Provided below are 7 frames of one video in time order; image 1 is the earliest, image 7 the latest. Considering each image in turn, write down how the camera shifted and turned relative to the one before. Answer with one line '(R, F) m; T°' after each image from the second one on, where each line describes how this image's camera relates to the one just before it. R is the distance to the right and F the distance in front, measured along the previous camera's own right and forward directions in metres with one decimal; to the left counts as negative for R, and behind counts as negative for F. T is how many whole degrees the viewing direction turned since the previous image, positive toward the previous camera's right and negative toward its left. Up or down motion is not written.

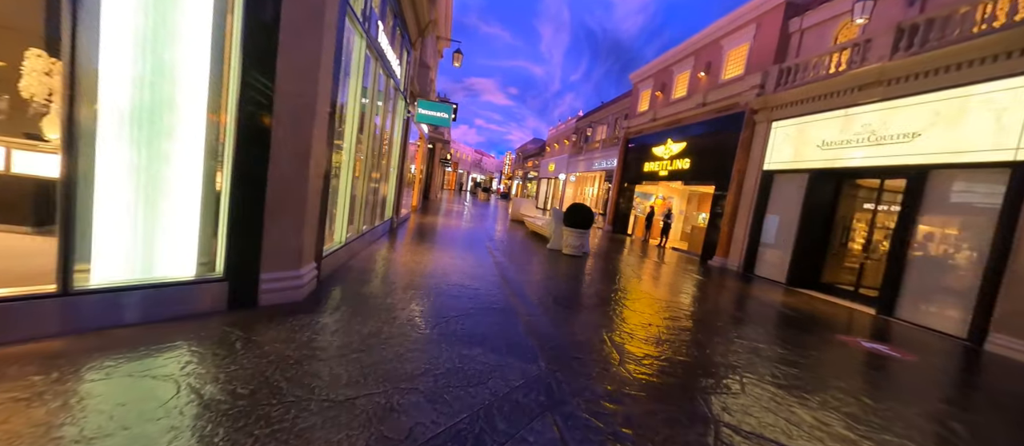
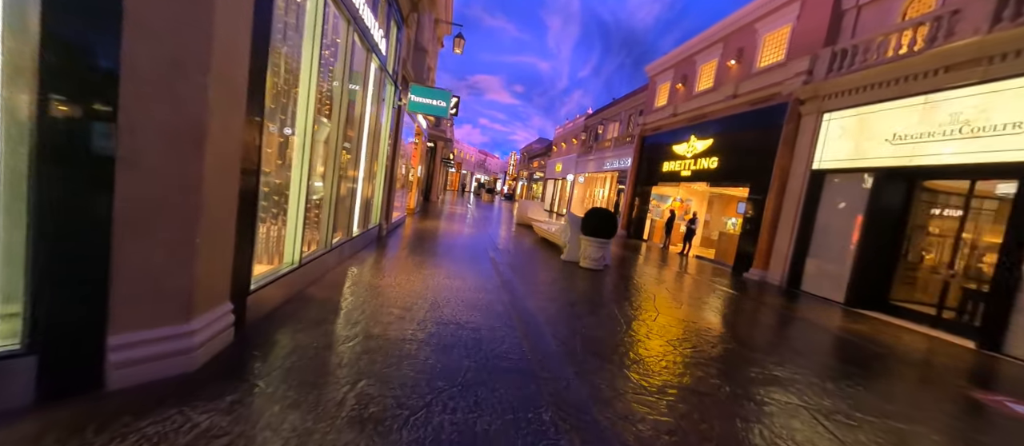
(-0.1, +1.2) m; -1°
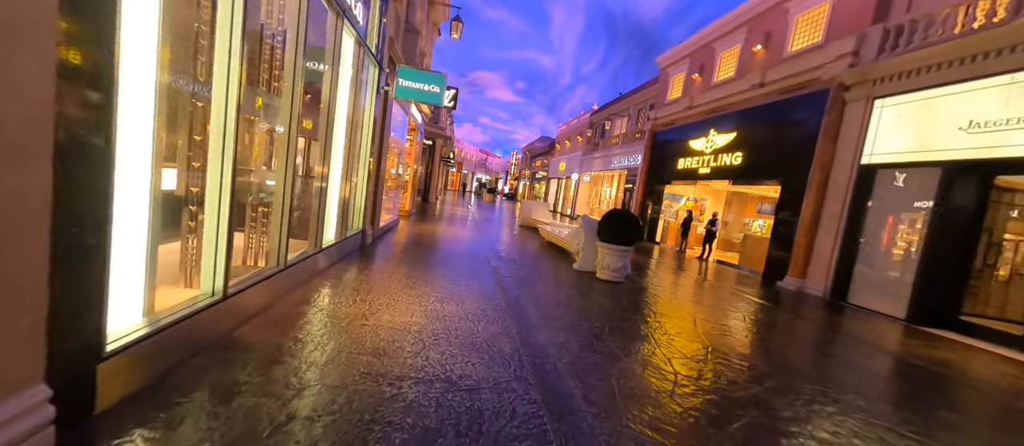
(-0.1, +1.0) m; 0°
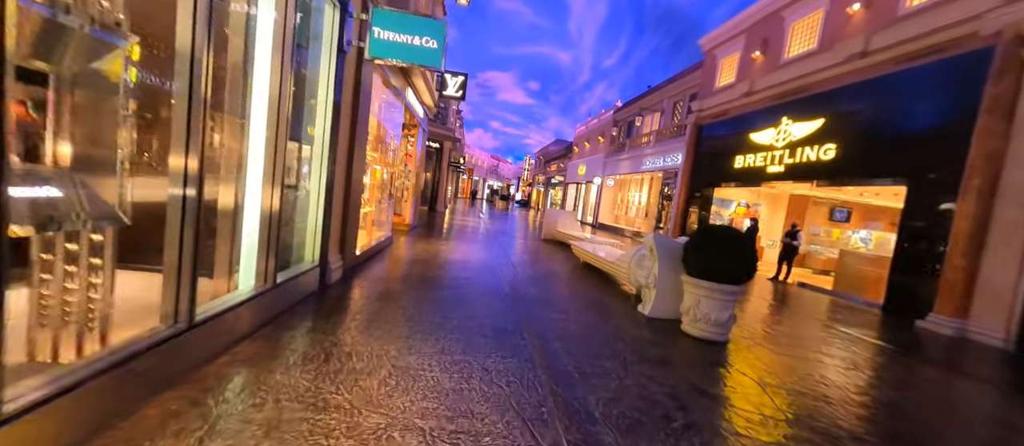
(-0.3, +2.1) m; -2°
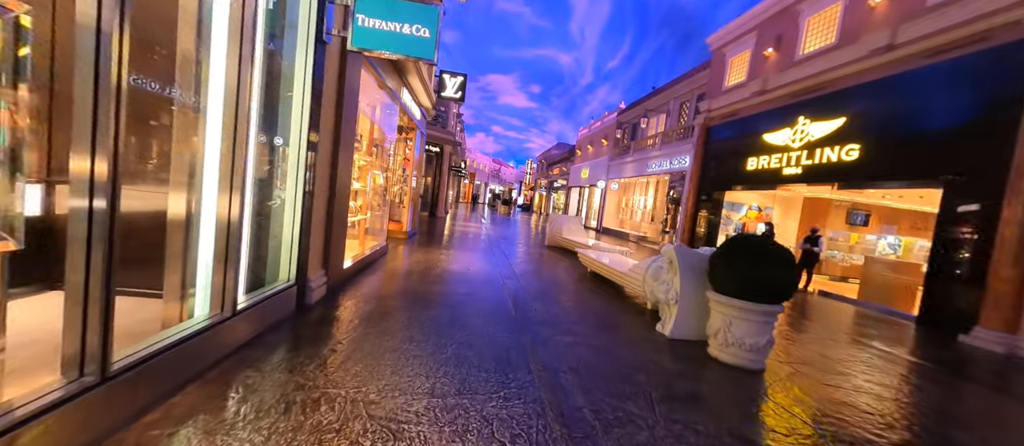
(0.0, +0.5) m; 0°
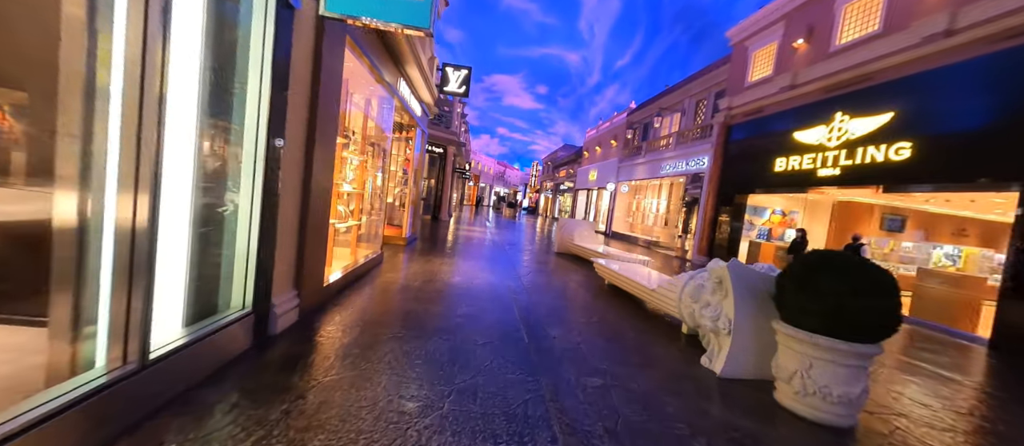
(-0.1, +0.7) m; -1°
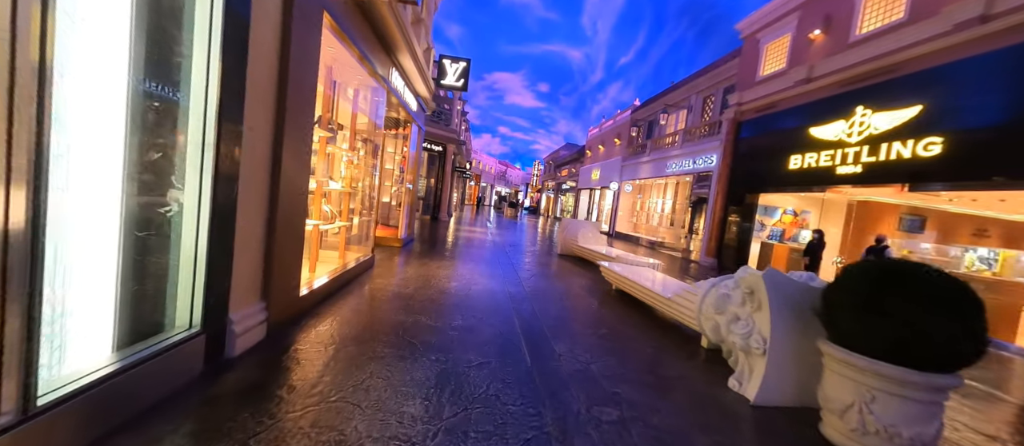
(0.0, +0.4) m; 0°
